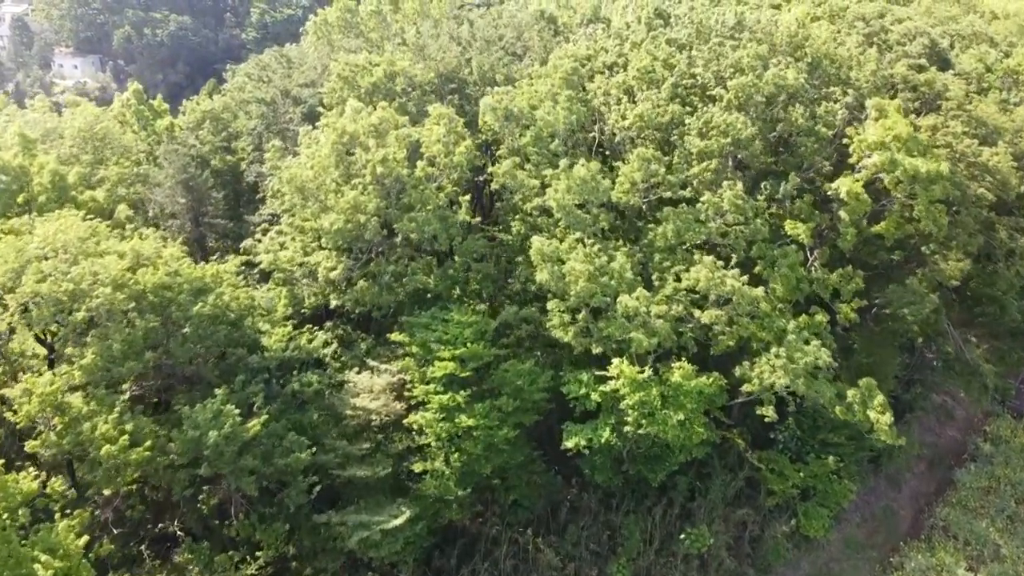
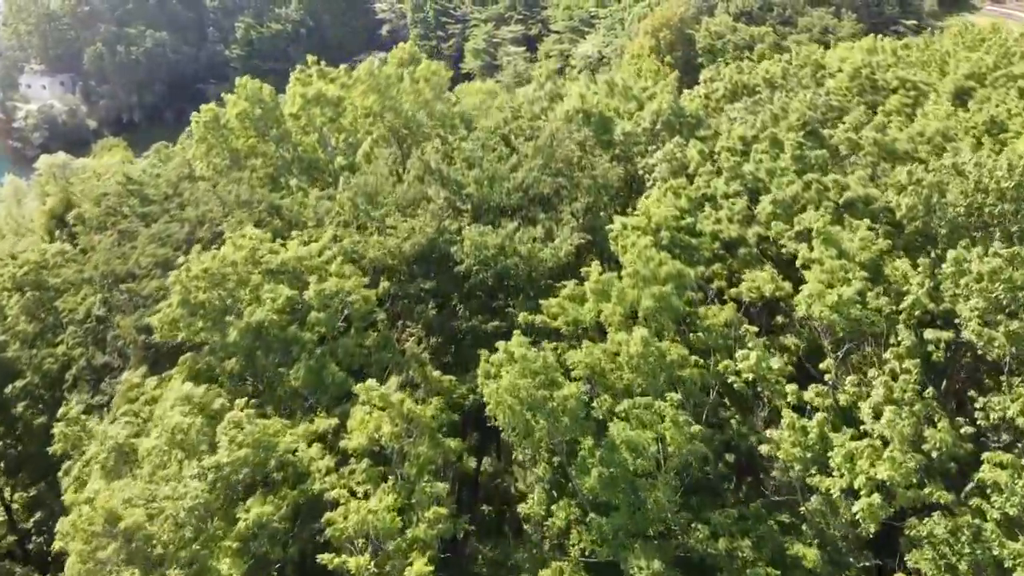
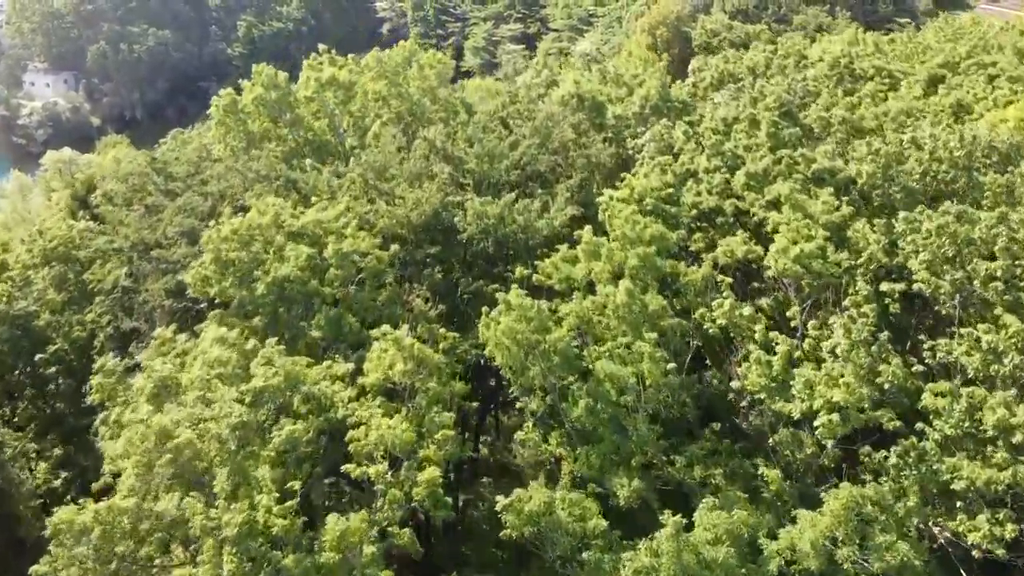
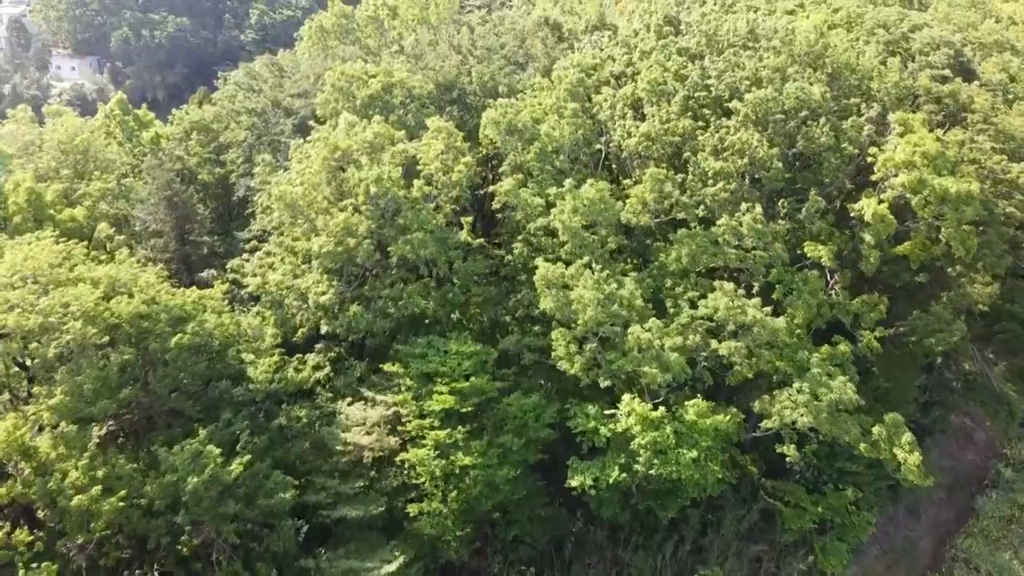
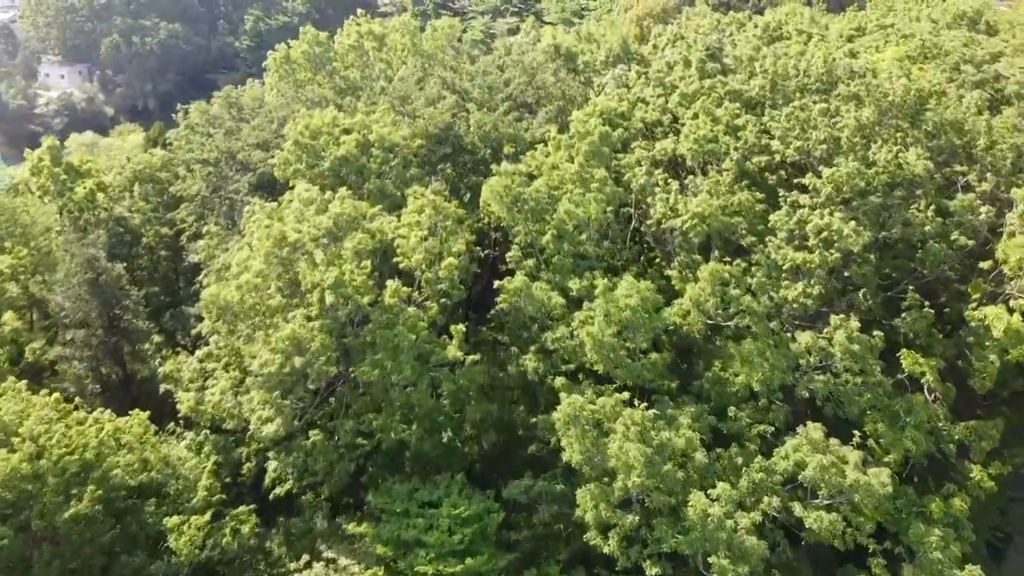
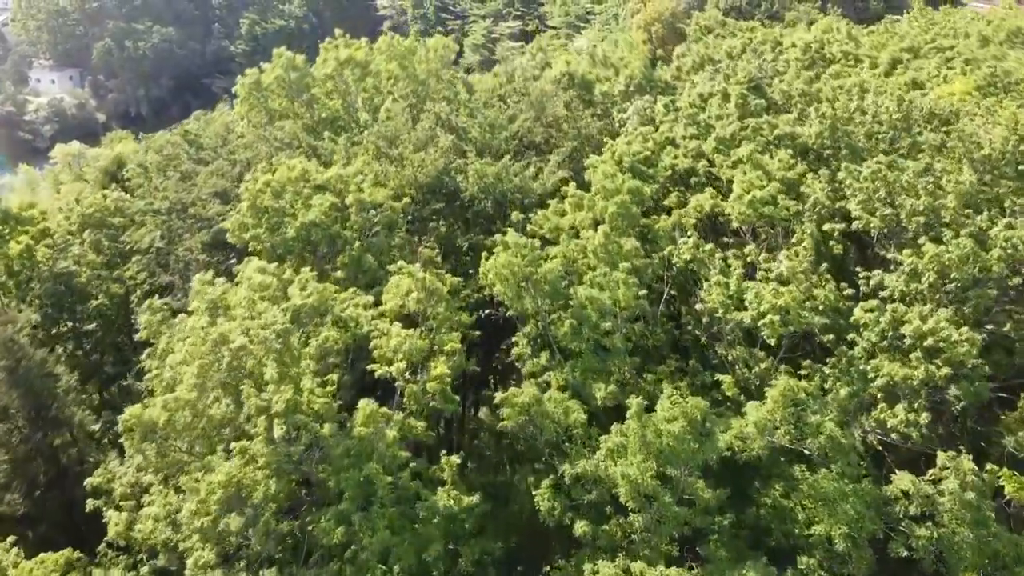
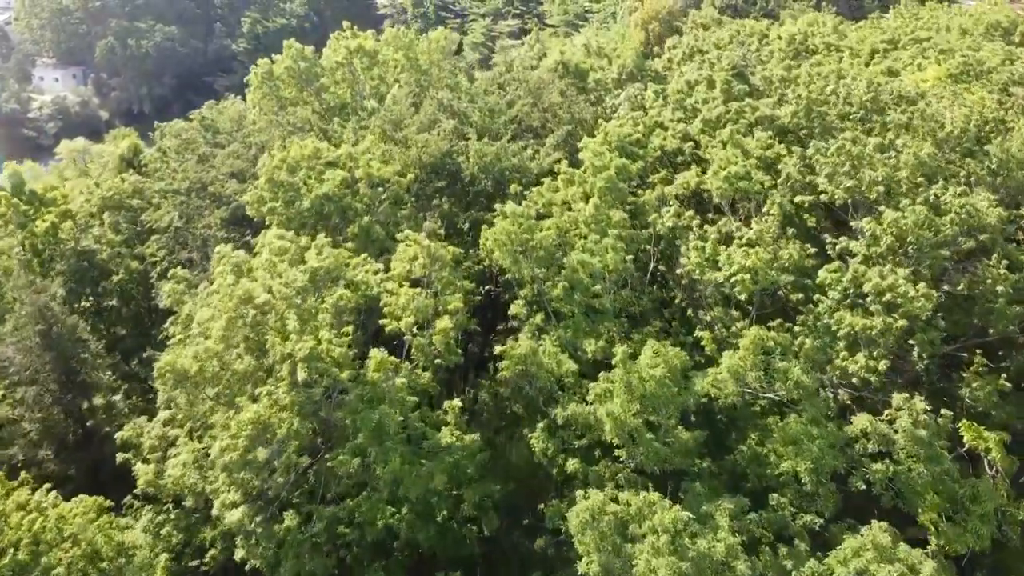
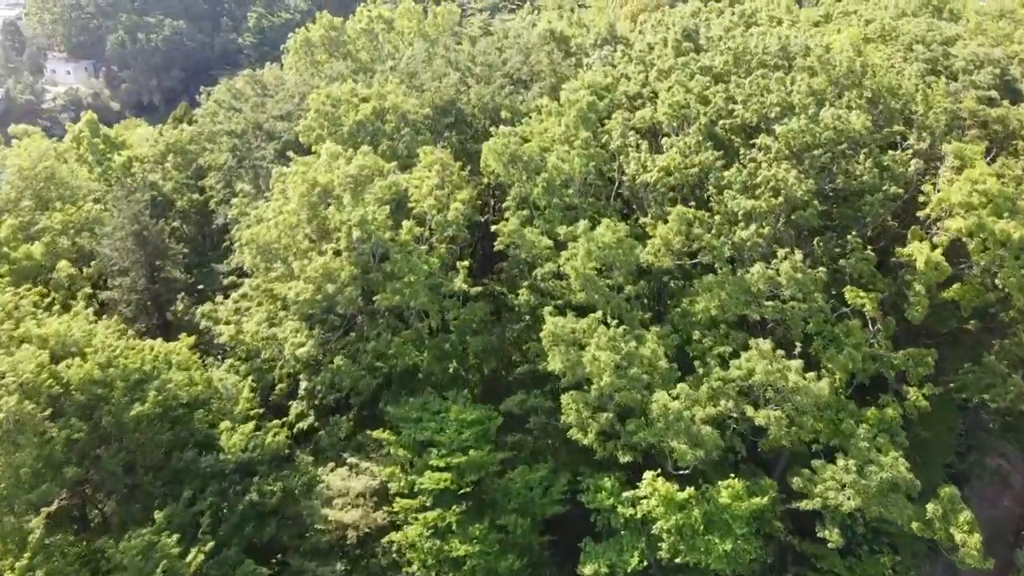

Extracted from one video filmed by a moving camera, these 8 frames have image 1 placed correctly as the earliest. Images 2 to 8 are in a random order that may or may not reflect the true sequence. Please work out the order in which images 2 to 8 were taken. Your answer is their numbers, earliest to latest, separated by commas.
4, 8, 5, 7, 6, 3, 2
